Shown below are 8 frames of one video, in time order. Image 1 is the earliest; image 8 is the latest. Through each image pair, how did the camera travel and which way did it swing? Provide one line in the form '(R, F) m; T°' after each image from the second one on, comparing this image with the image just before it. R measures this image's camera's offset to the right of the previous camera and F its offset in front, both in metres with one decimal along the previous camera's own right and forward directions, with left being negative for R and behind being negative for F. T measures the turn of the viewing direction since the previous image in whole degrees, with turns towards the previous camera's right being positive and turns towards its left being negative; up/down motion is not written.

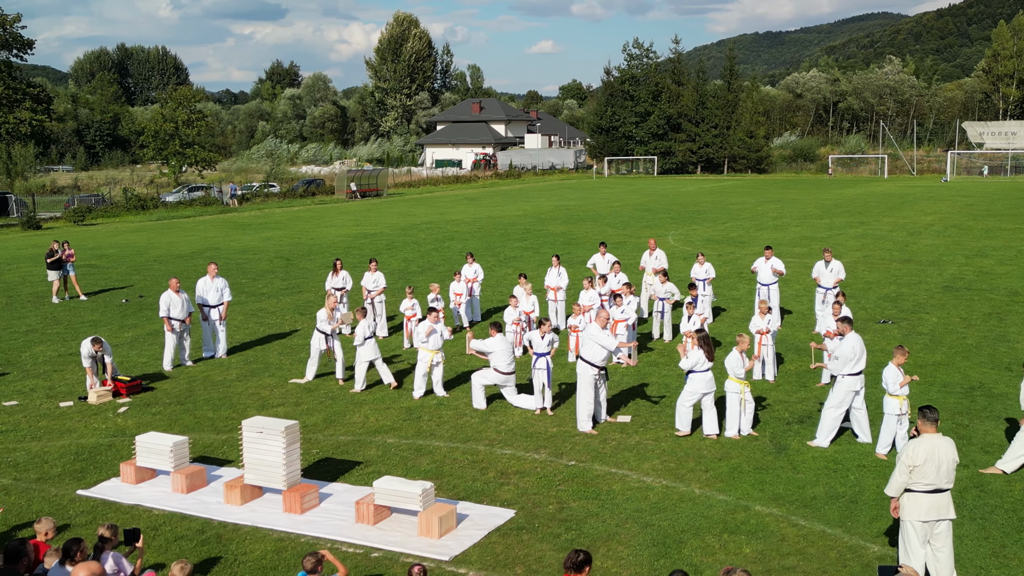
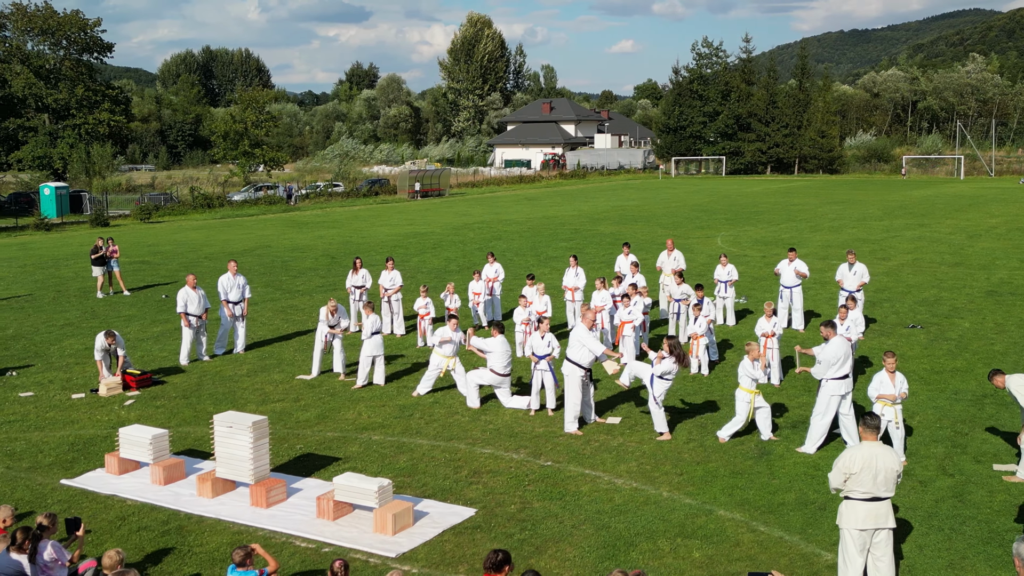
(+1.3, 0.0) m; -4°
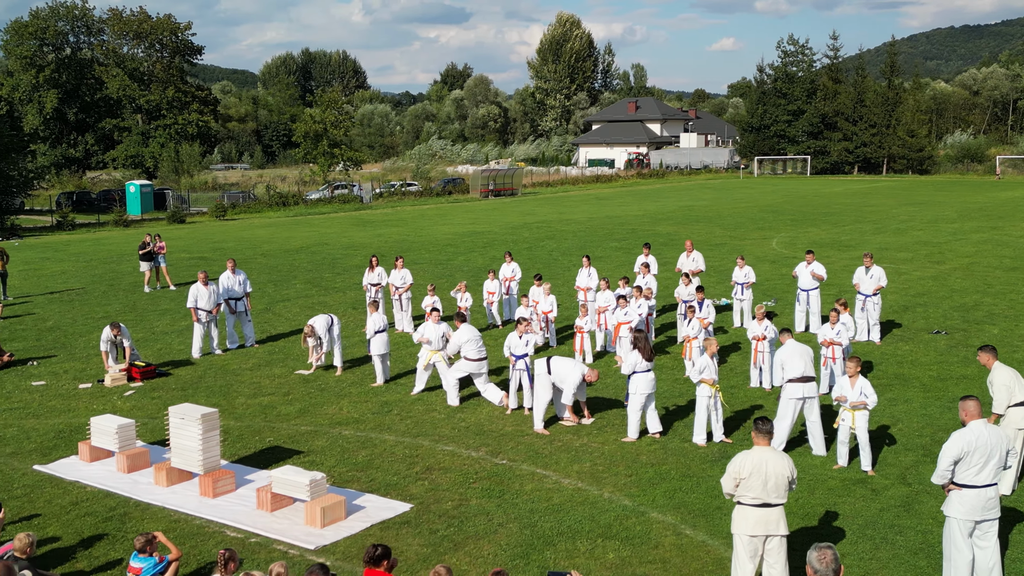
(+1.8, 0.0) m; -5°
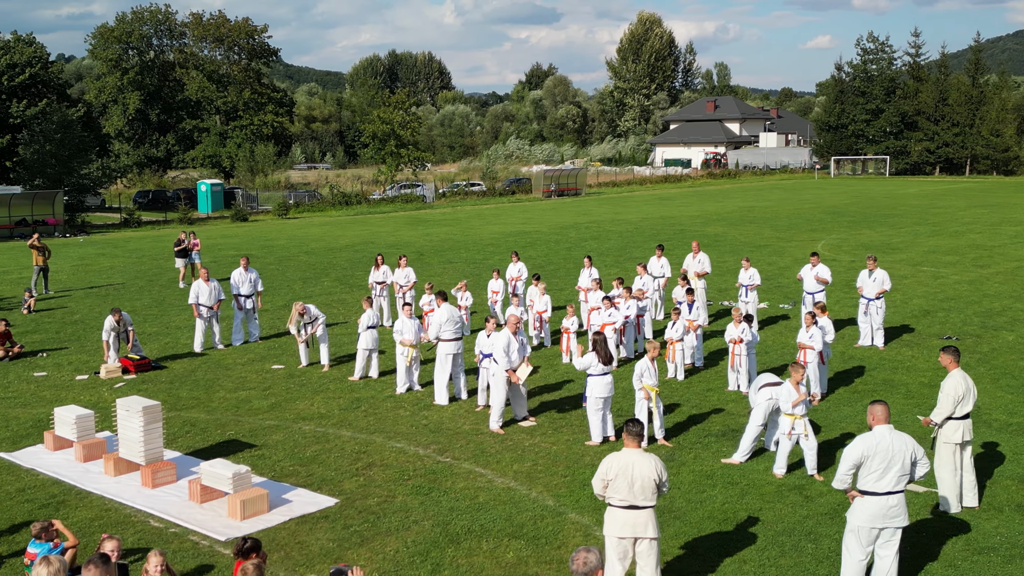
(+1.9, 0.0) m; -4°
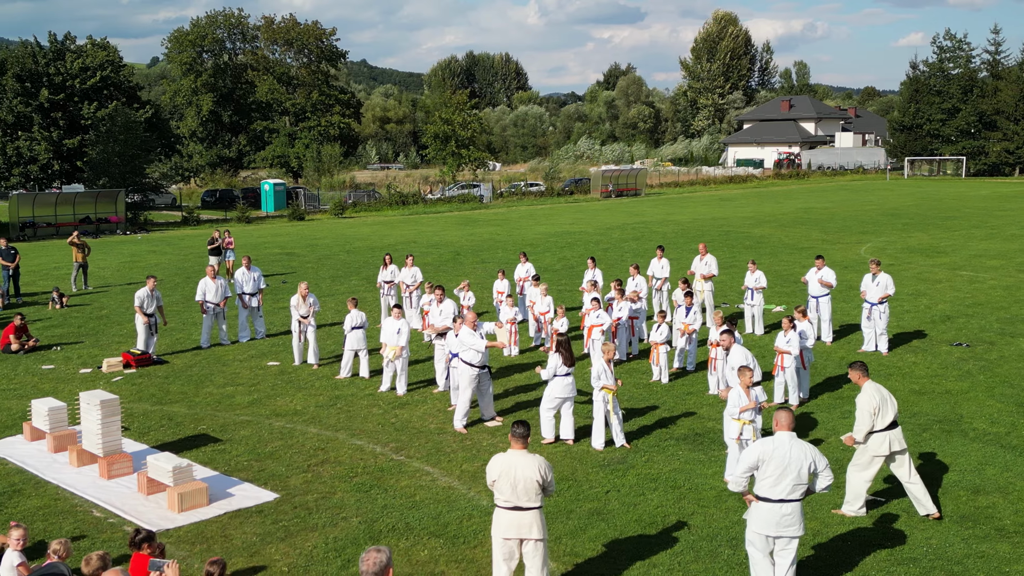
(+1.7, 0.0) m; -4°
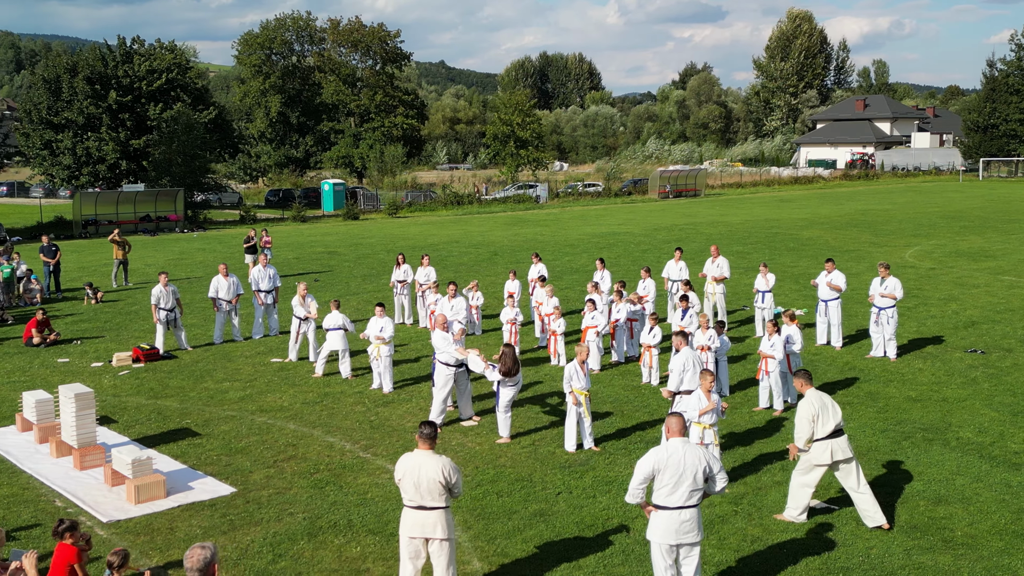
(+1.5, 0.0) m; -4°
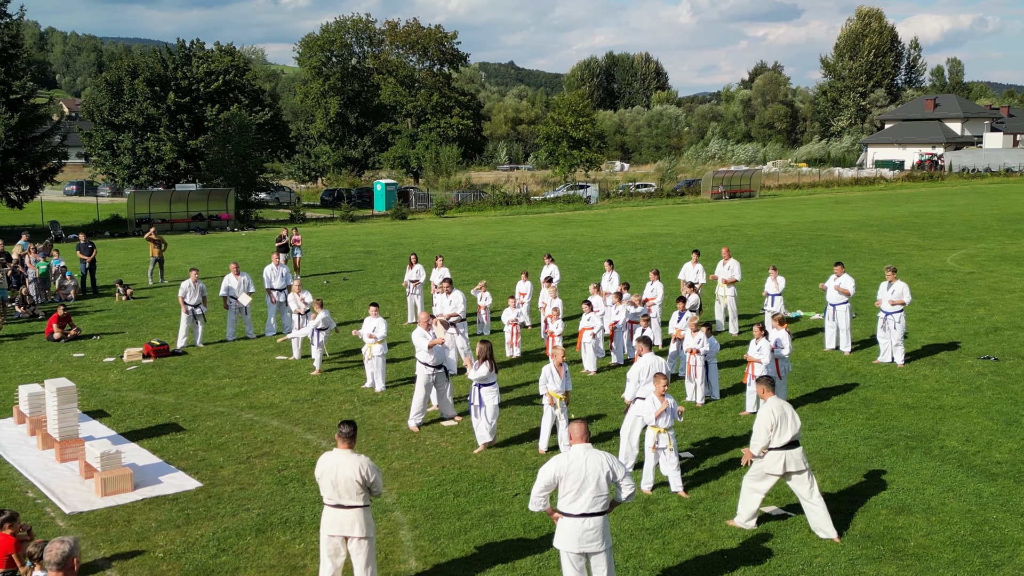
(+1.3, 0.0) m; -3°
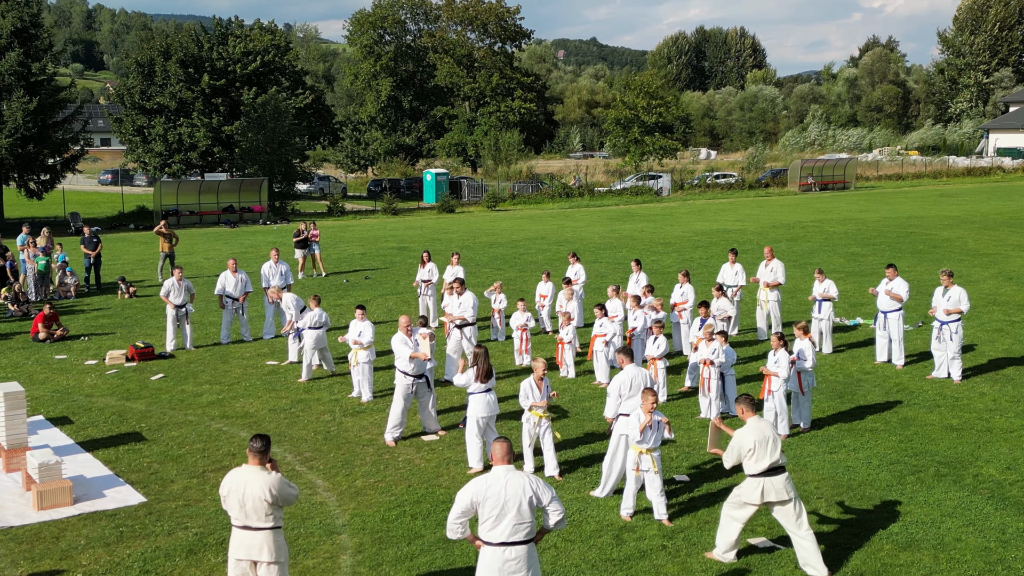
(+1.1, +1.1) m; -3°
